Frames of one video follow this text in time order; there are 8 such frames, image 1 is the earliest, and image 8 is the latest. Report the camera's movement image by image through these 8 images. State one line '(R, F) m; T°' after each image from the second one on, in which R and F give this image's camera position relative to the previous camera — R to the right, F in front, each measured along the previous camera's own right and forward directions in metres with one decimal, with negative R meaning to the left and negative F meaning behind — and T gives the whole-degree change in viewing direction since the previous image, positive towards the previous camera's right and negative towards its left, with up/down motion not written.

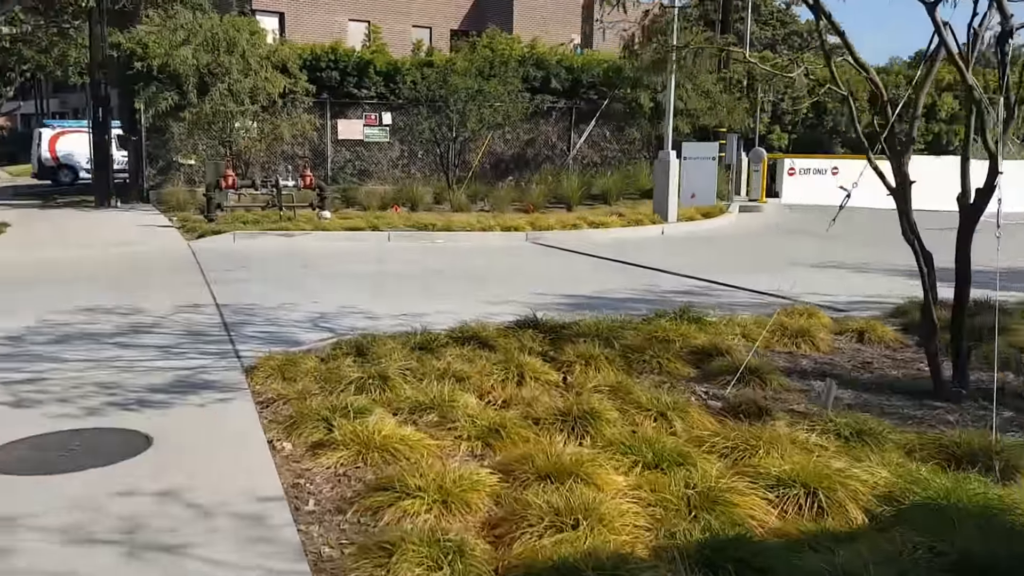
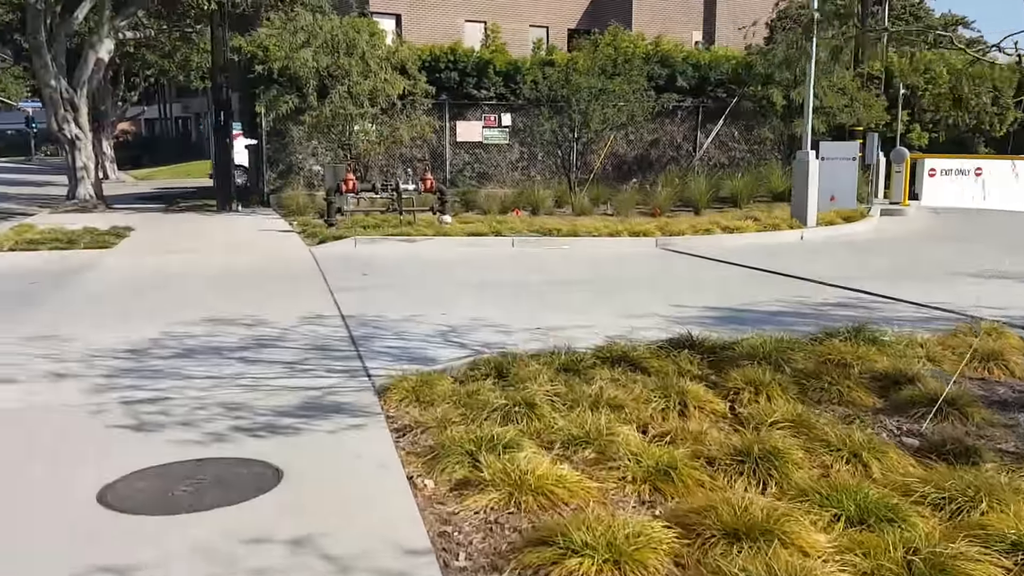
(-0.2, +0.5) m; -6°
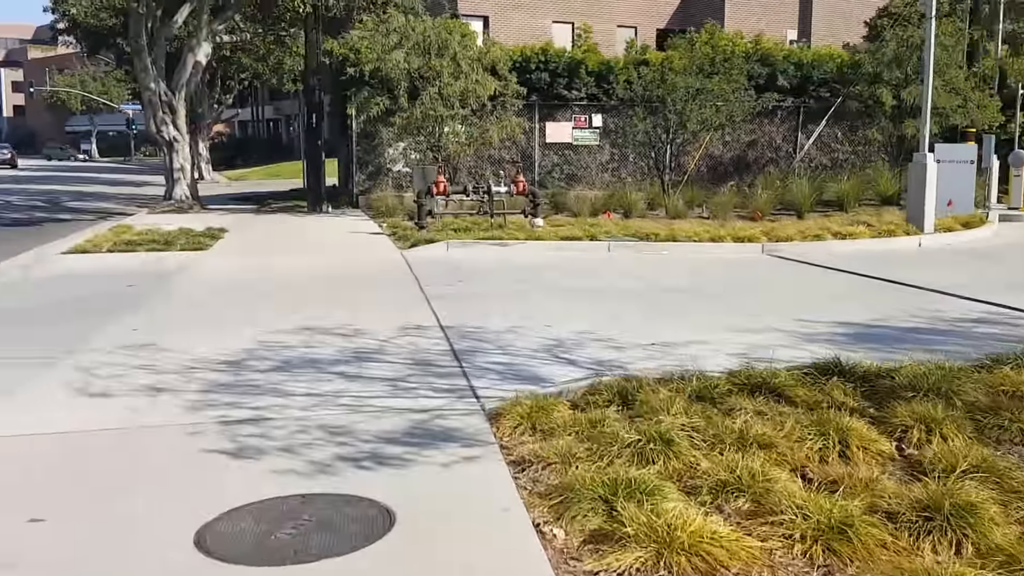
(-0.2, +0.5) m; -5°
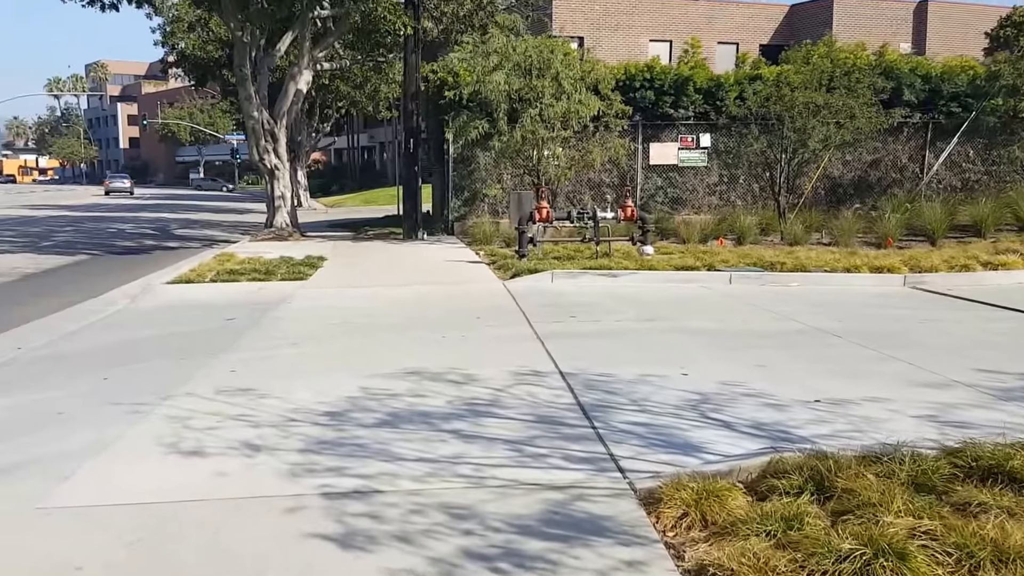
(-0.3, +0.8) m; -5°
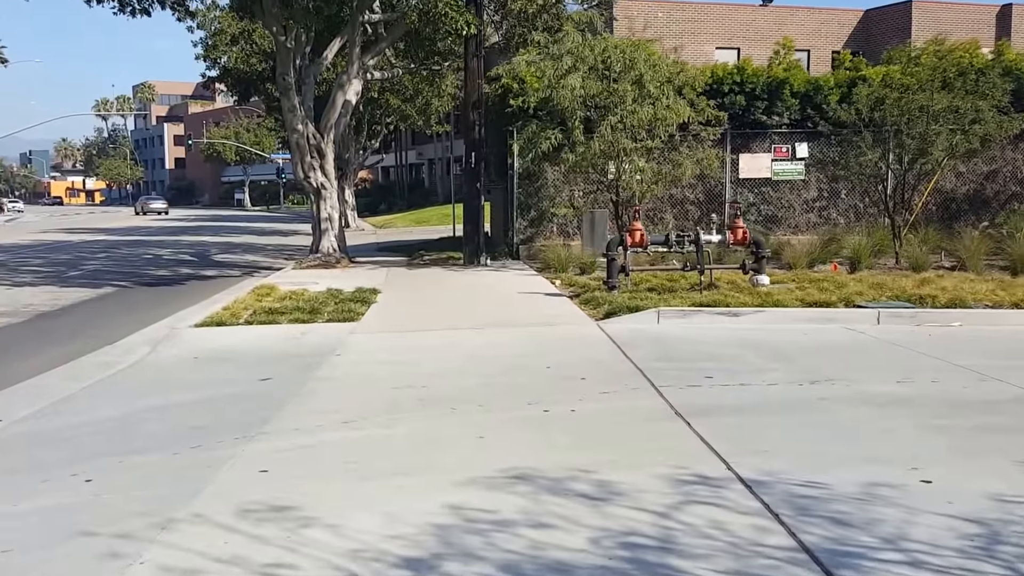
(-0.5, +2.0) m; -3°
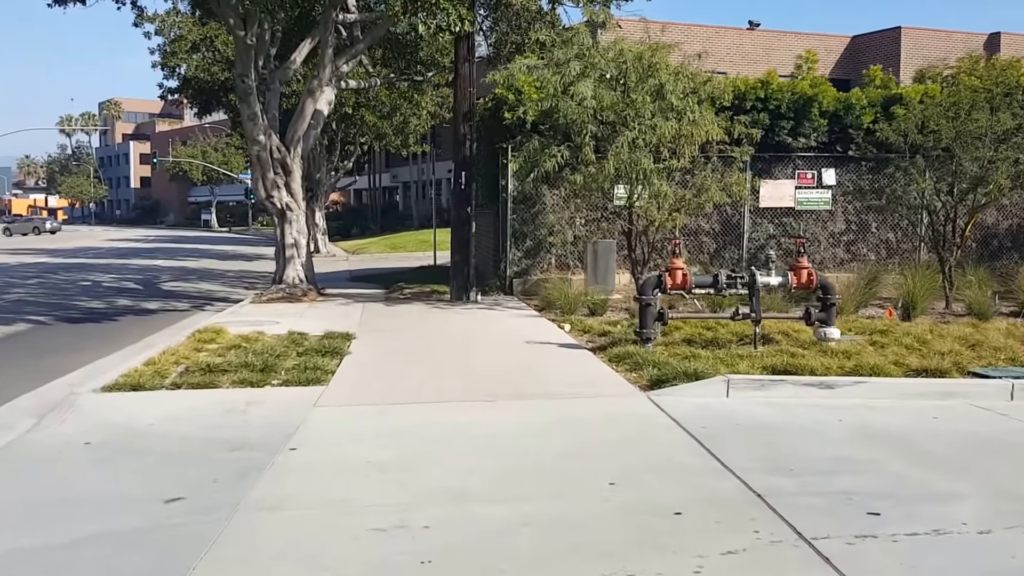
(-0.4, +2.4) m; +2°
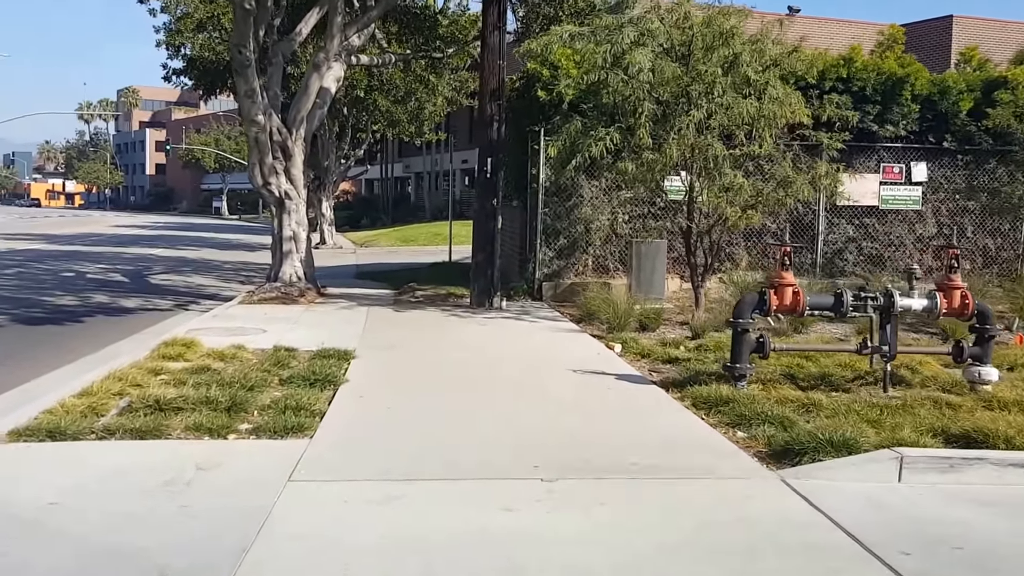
(-0.3, +2.3) m; -1°
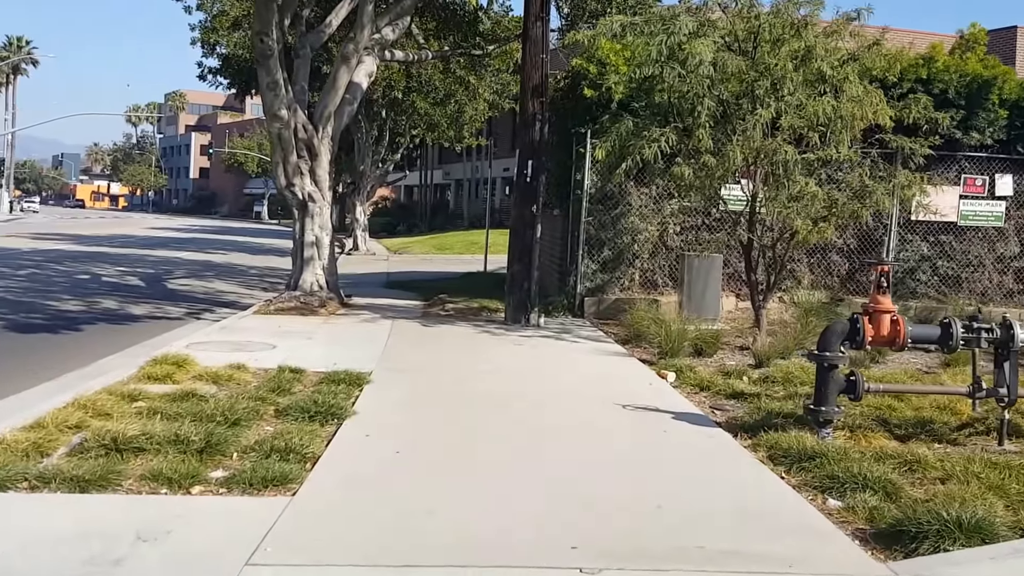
(0.0, +1.2) m; -2°
